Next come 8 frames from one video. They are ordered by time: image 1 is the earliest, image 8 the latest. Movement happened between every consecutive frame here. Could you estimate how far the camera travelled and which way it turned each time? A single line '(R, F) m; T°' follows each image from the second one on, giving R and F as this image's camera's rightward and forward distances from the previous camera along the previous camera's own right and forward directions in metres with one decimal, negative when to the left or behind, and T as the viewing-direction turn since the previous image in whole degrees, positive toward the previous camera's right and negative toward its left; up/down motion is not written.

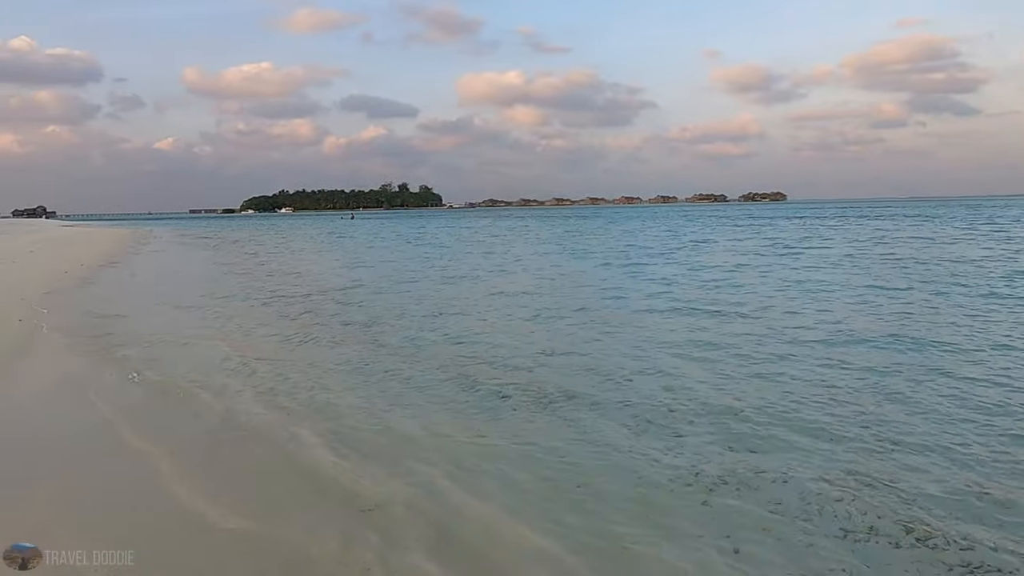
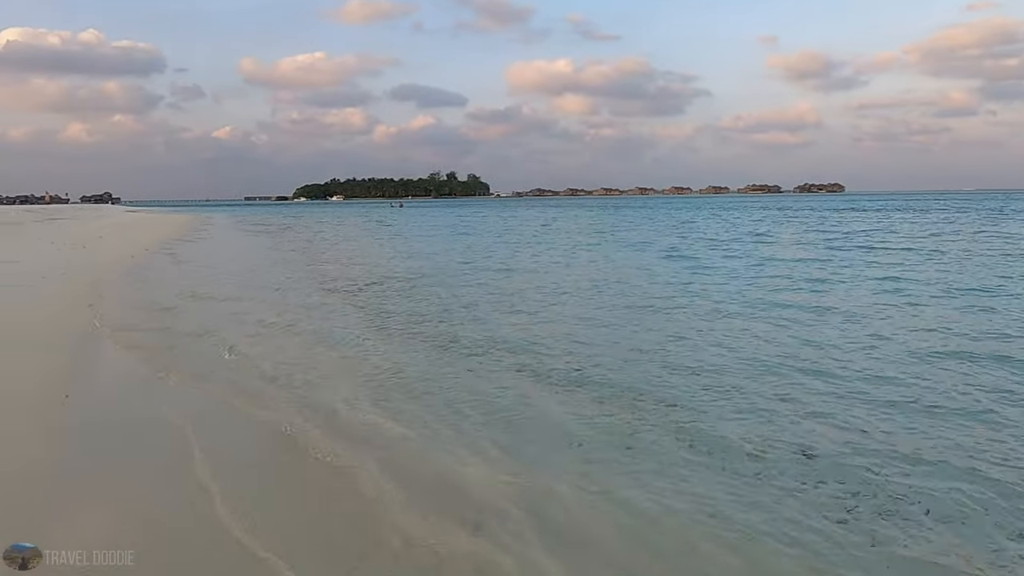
(0.0, +0.1) m; -4°
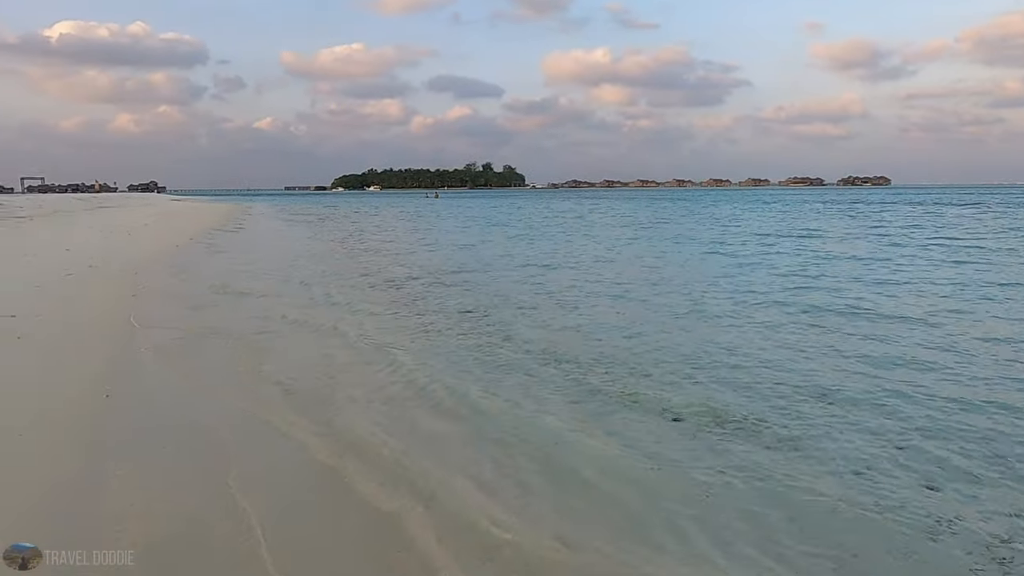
(0.0, +0.1) m; -3°
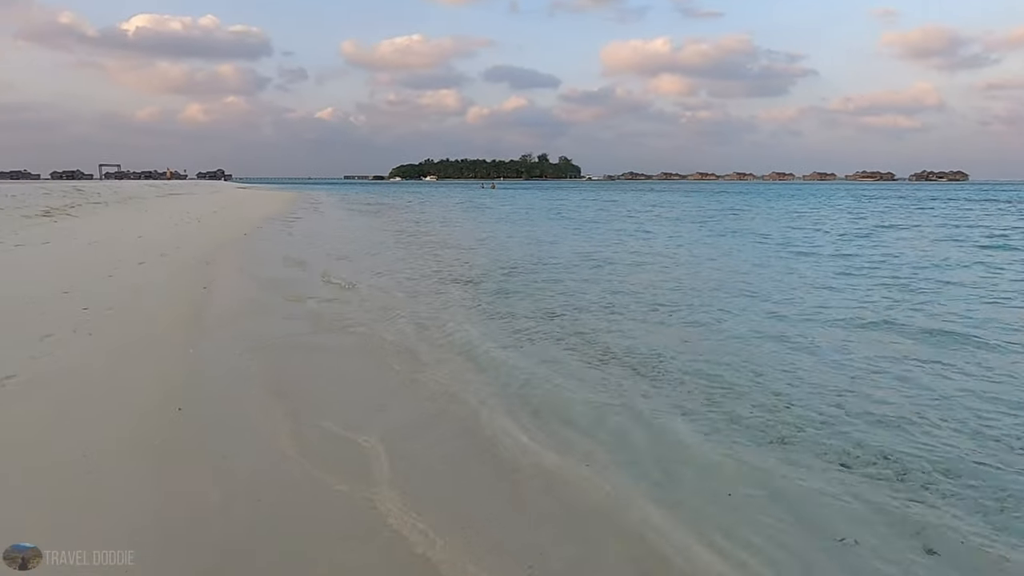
(-0.1, +0.2) m; -5°
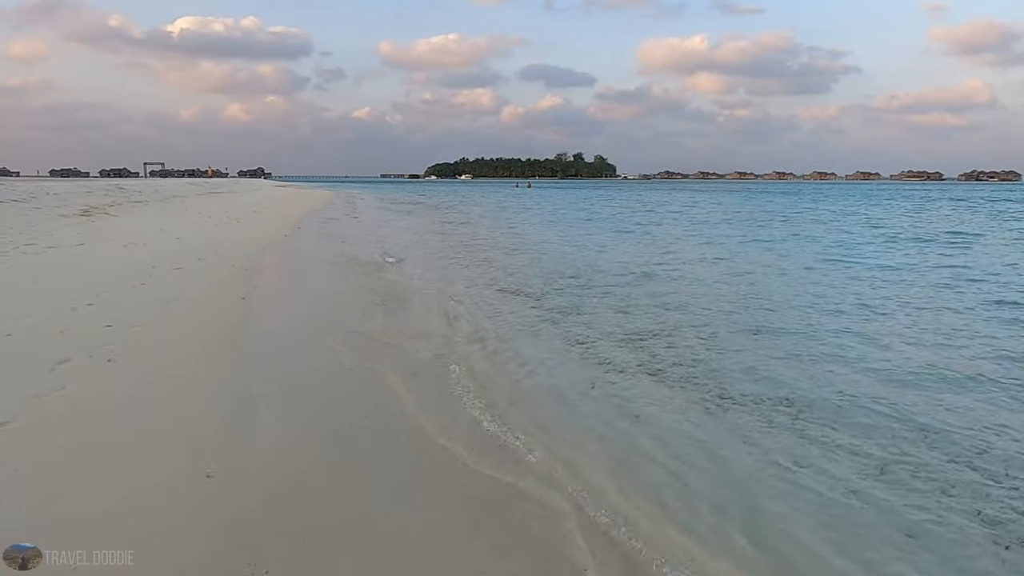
(-0.2, +0.4) m; -3°
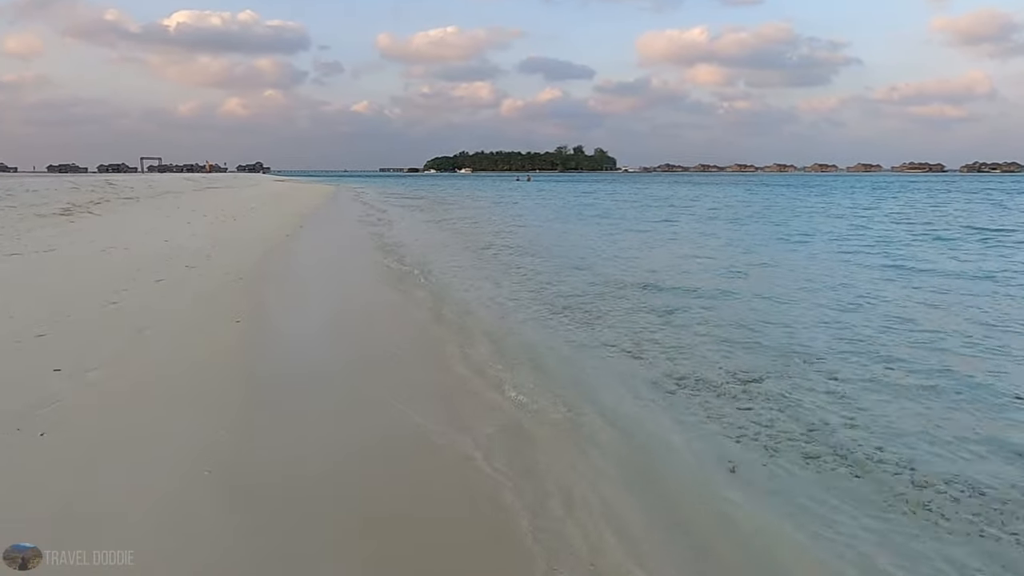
(-0.2, +0.8) m; 0°
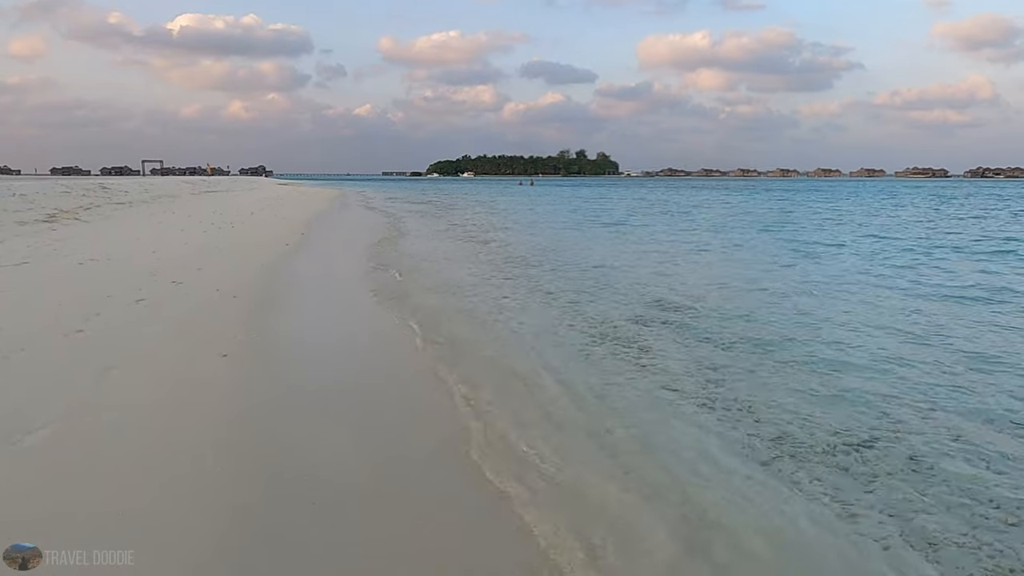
(+0.3, -0.1) m; 0°
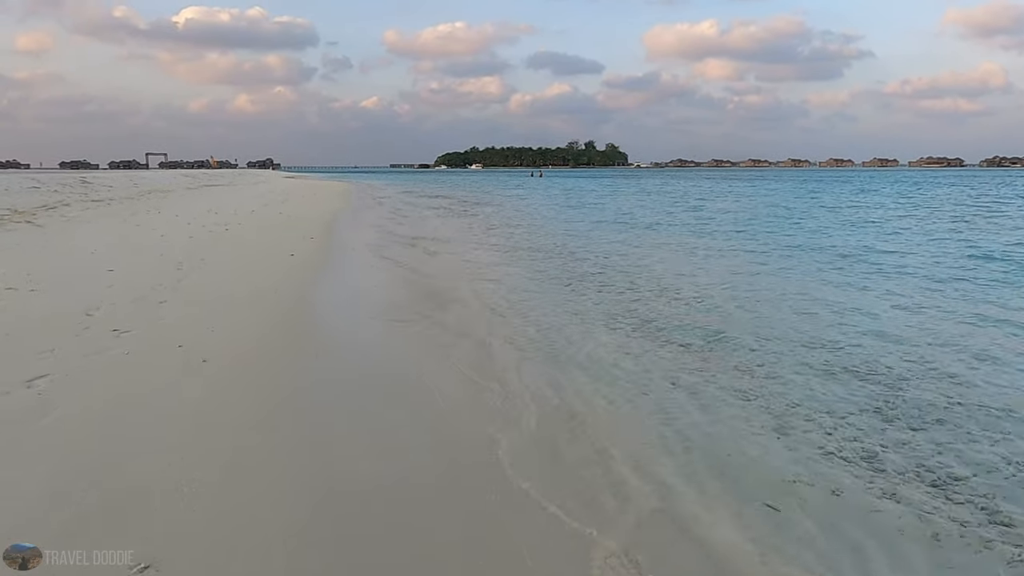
(-0.5, +1.8) m; -1°
